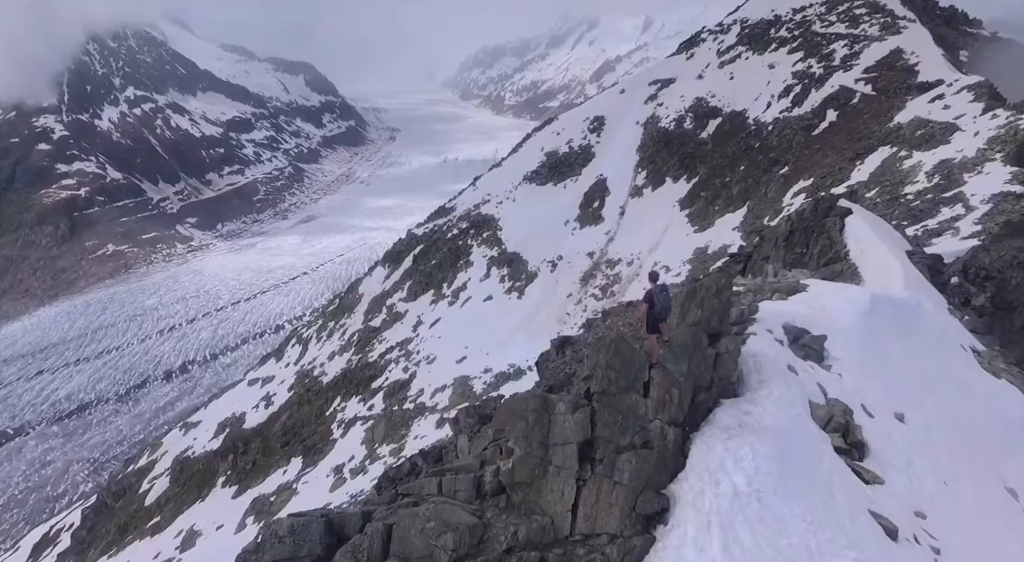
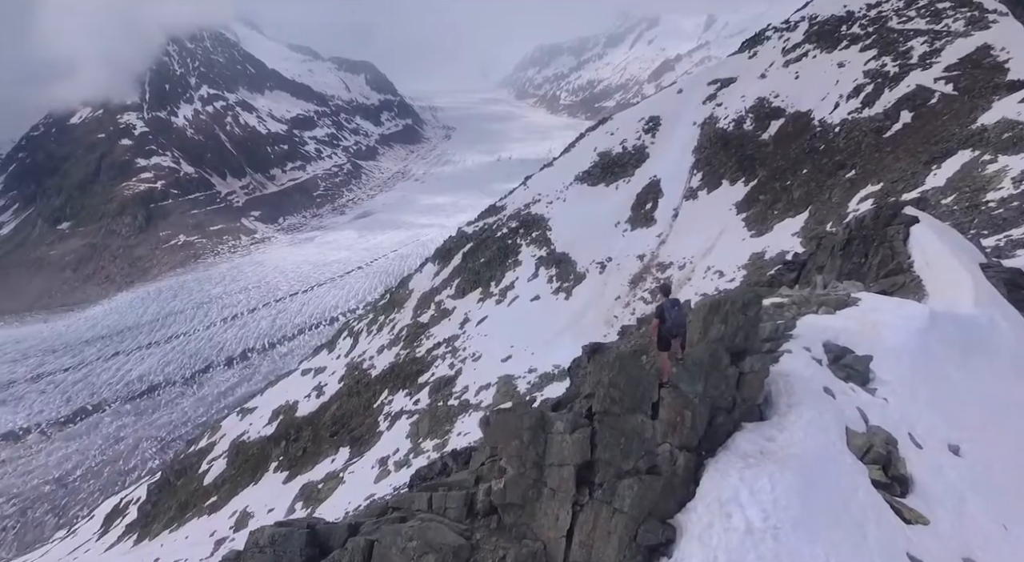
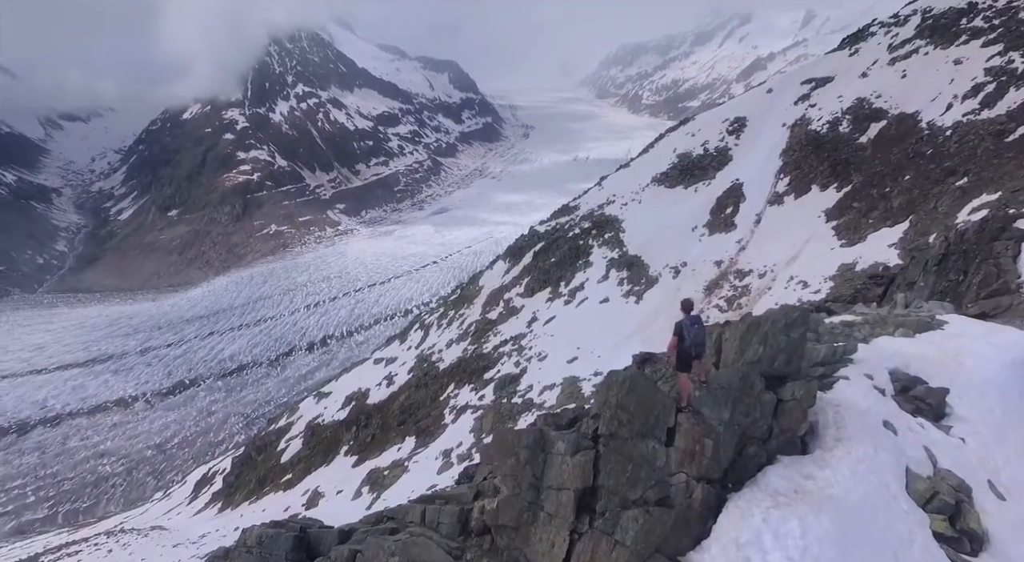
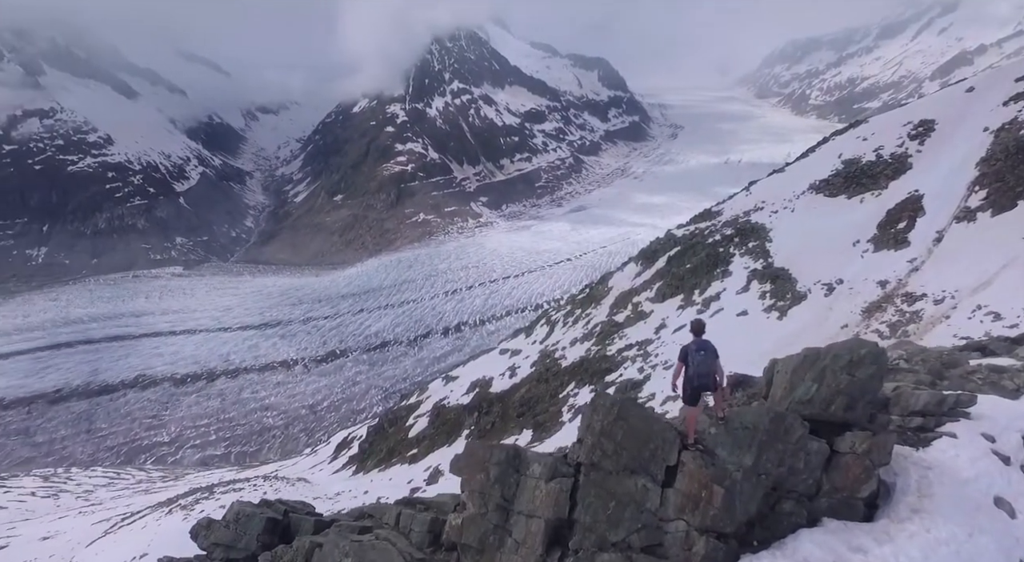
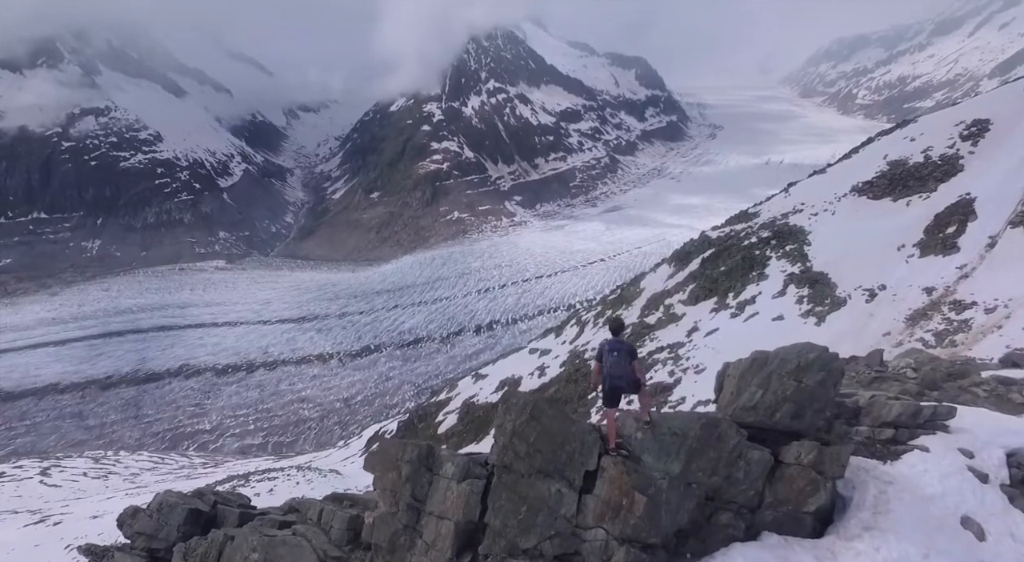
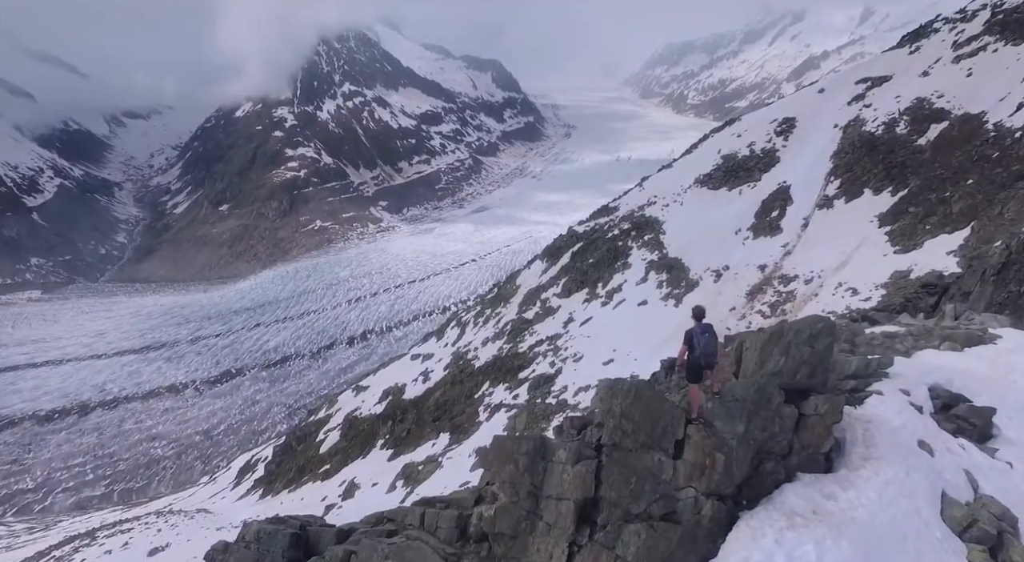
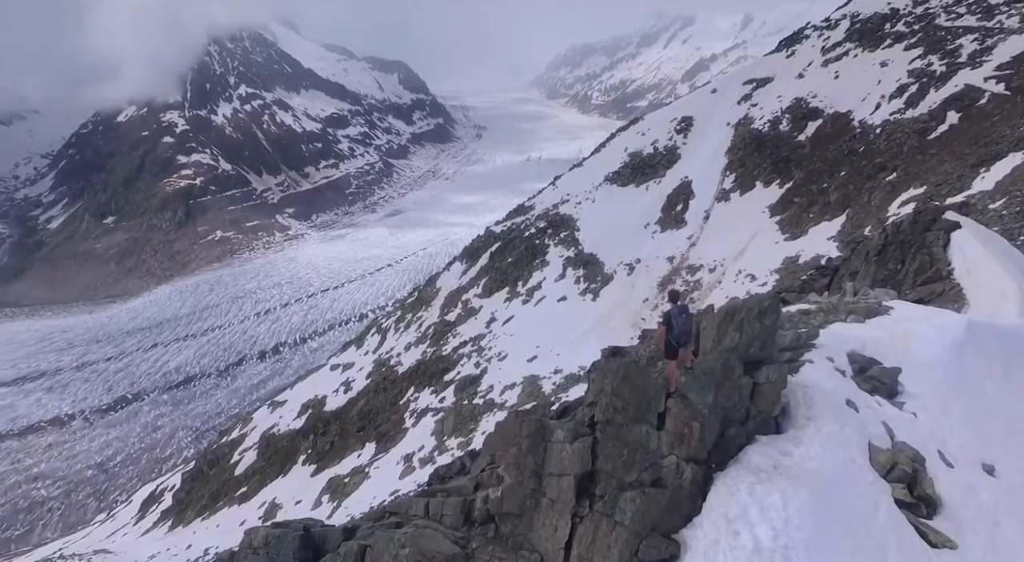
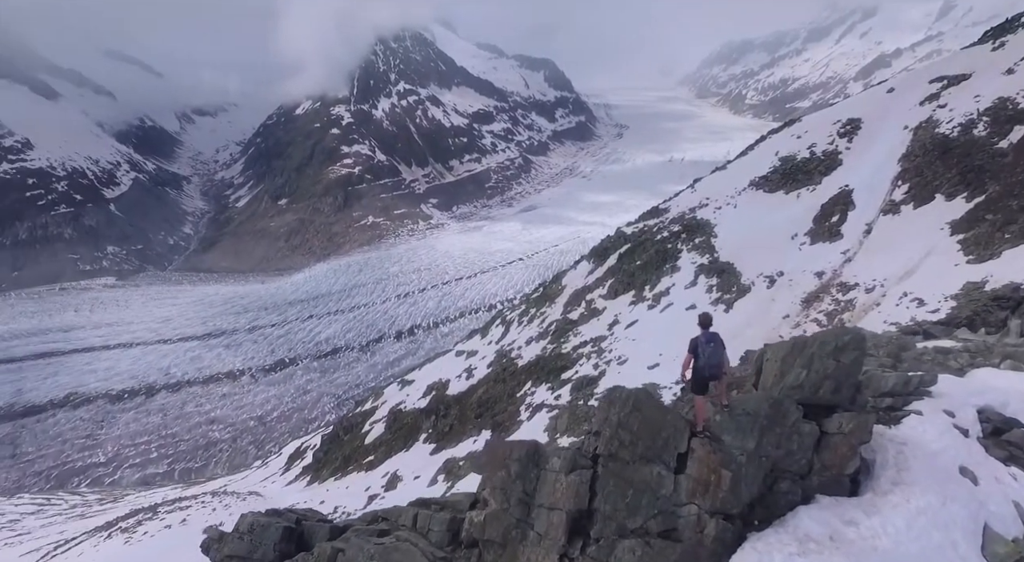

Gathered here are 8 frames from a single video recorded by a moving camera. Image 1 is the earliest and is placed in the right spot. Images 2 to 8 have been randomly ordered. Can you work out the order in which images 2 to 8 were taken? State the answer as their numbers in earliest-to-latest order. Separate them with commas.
2, 7, 3, 6, 8, 4, 5
